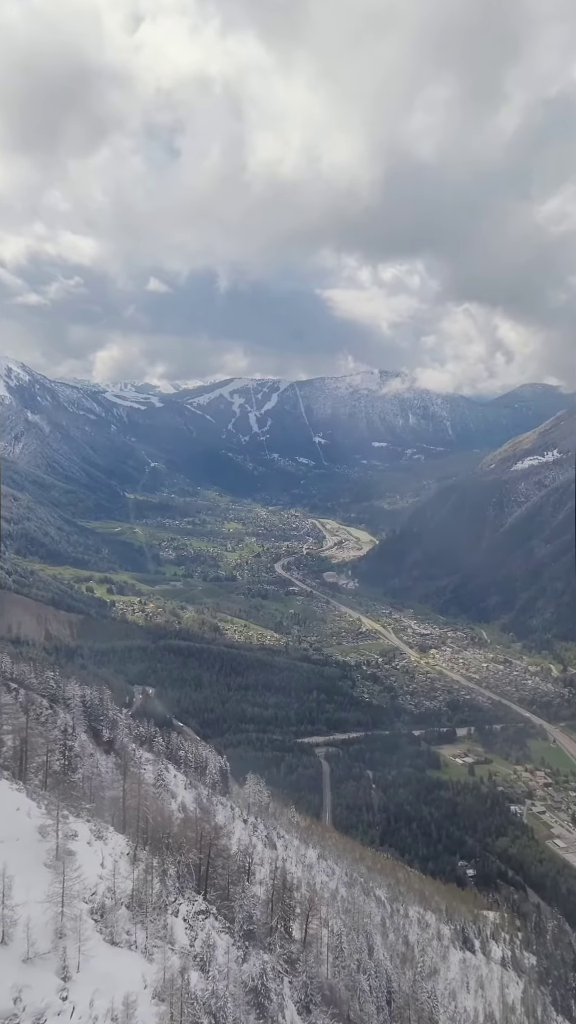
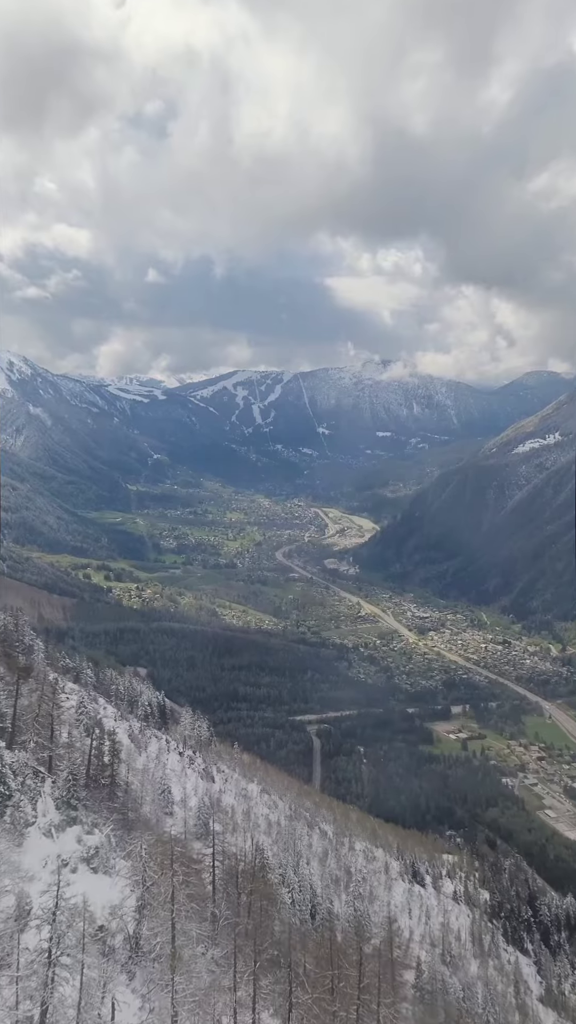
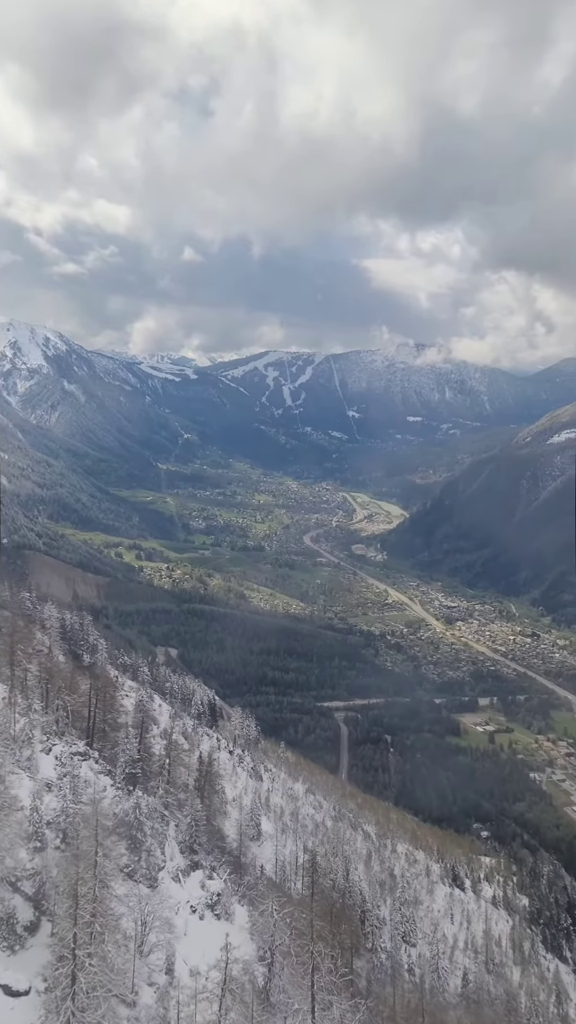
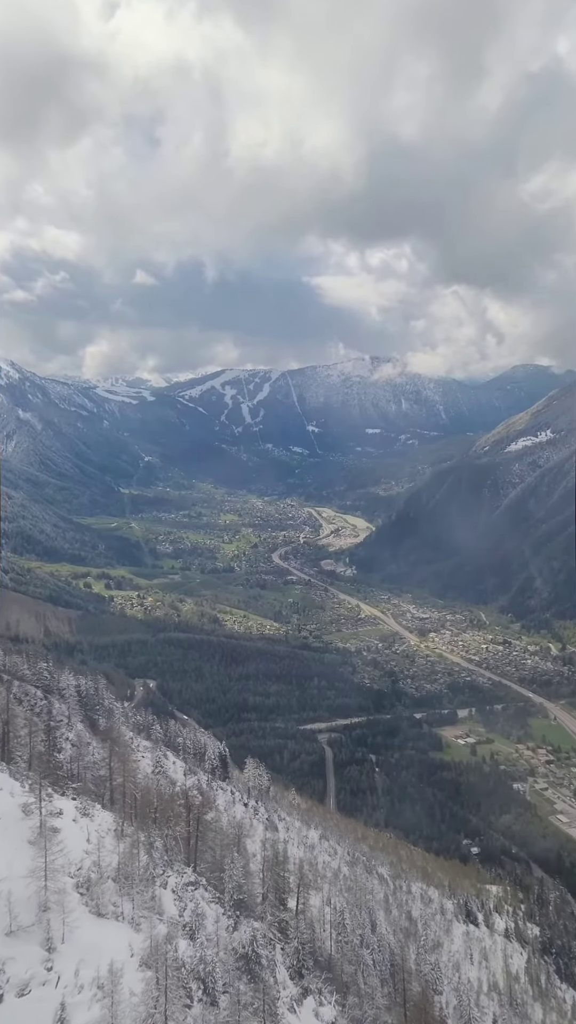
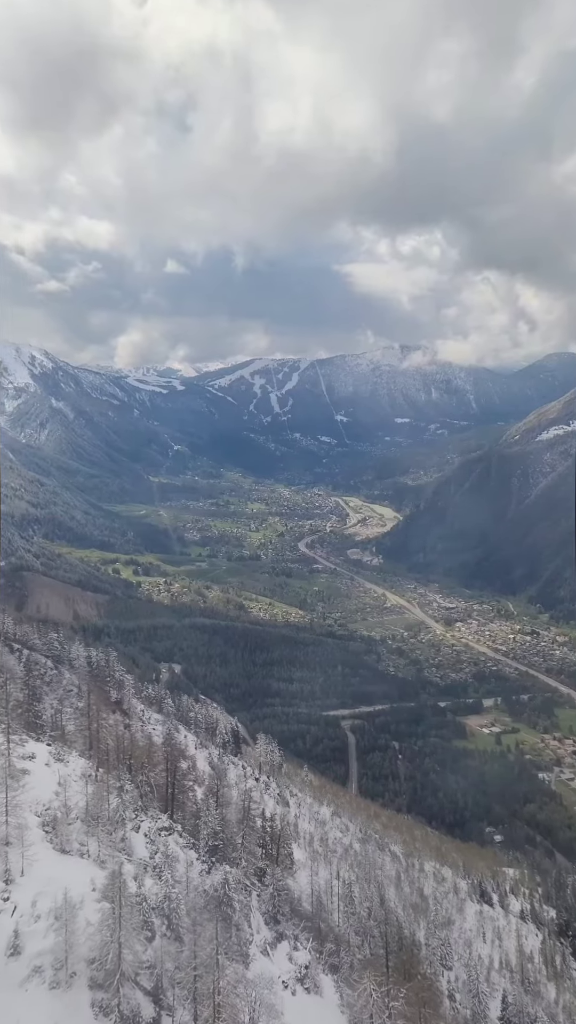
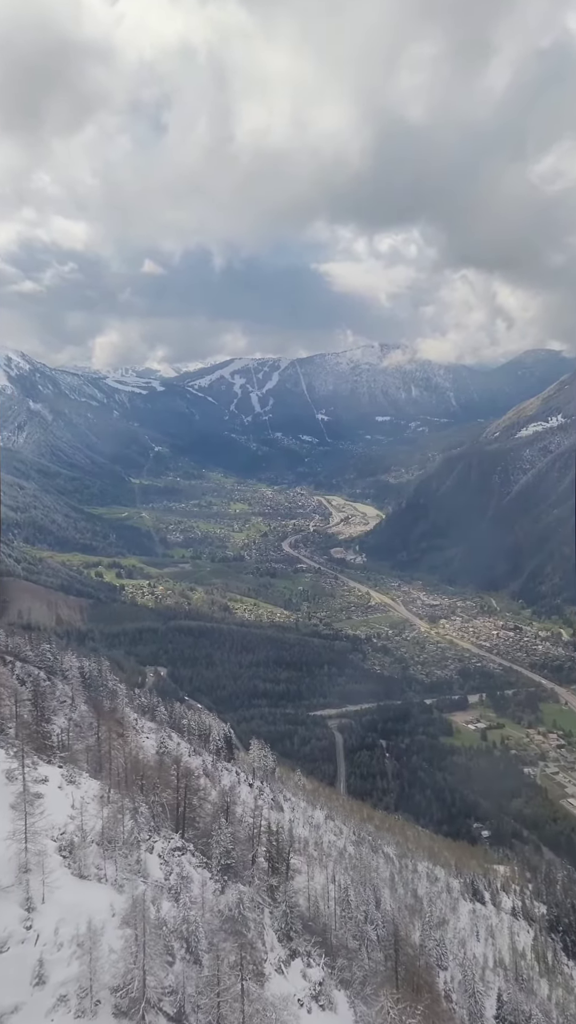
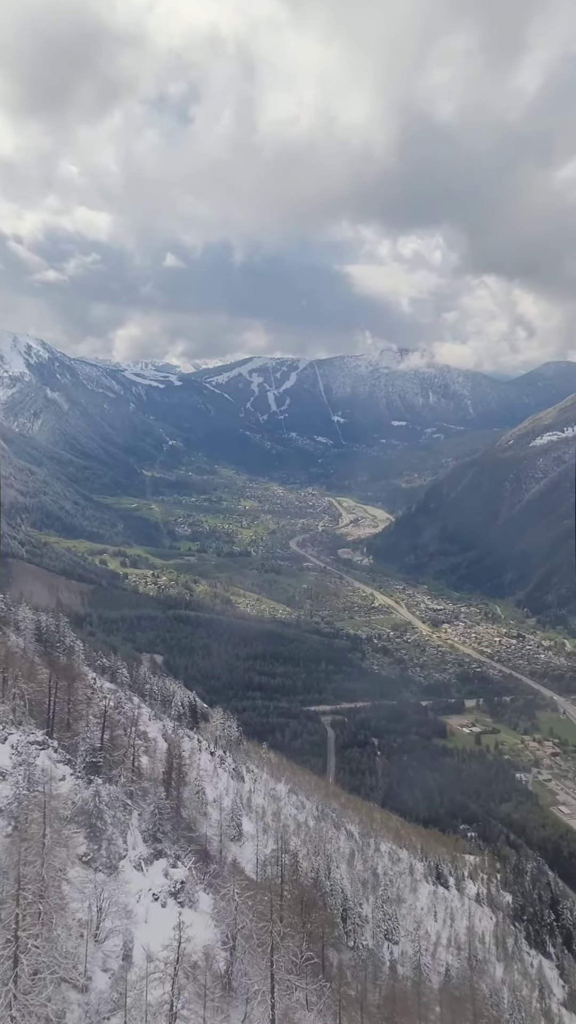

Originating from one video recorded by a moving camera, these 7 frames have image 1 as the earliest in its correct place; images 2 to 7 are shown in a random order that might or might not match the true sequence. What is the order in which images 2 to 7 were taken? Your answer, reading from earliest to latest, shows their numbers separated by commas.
4, 6, 5, 3, 7, 2
